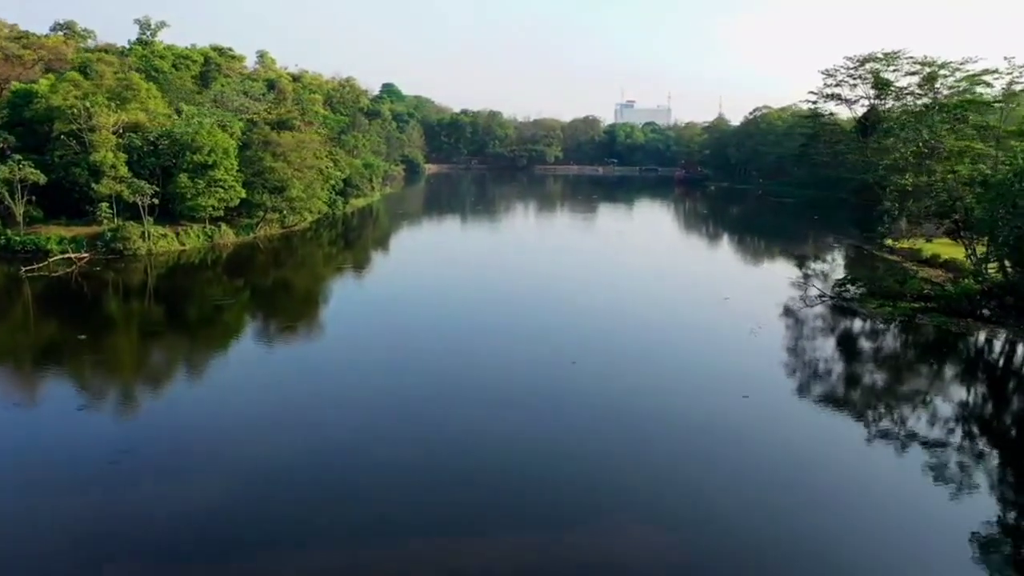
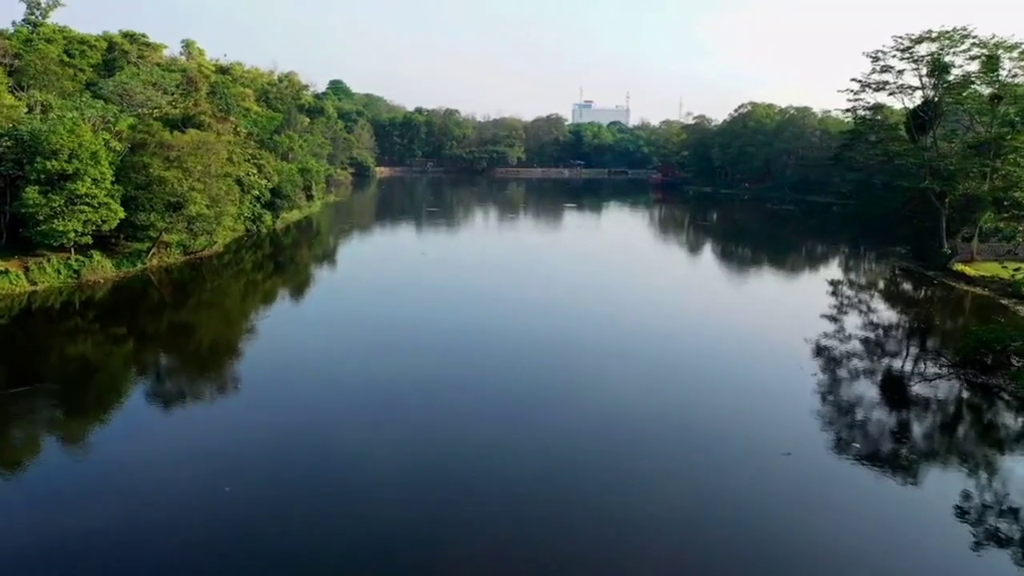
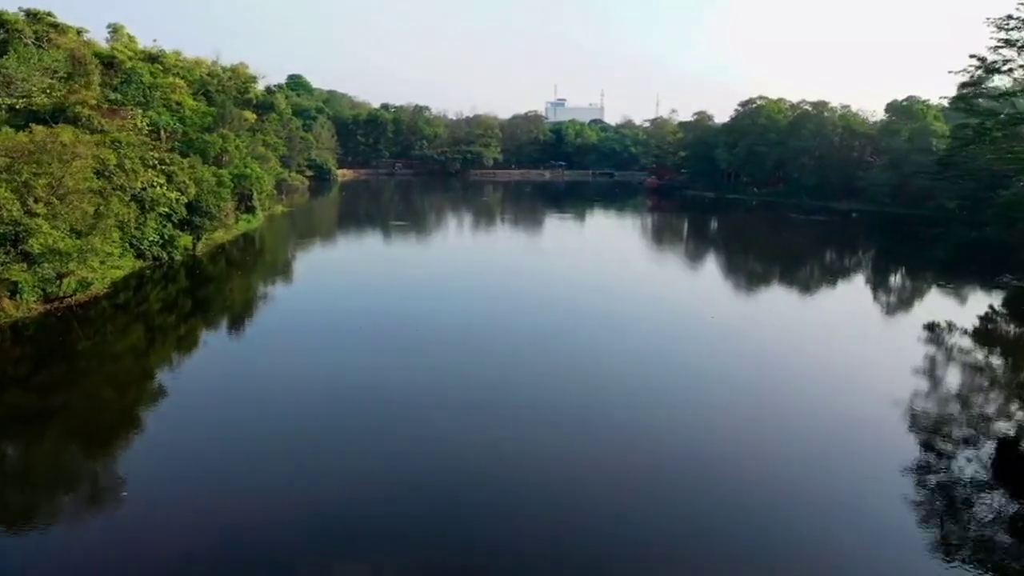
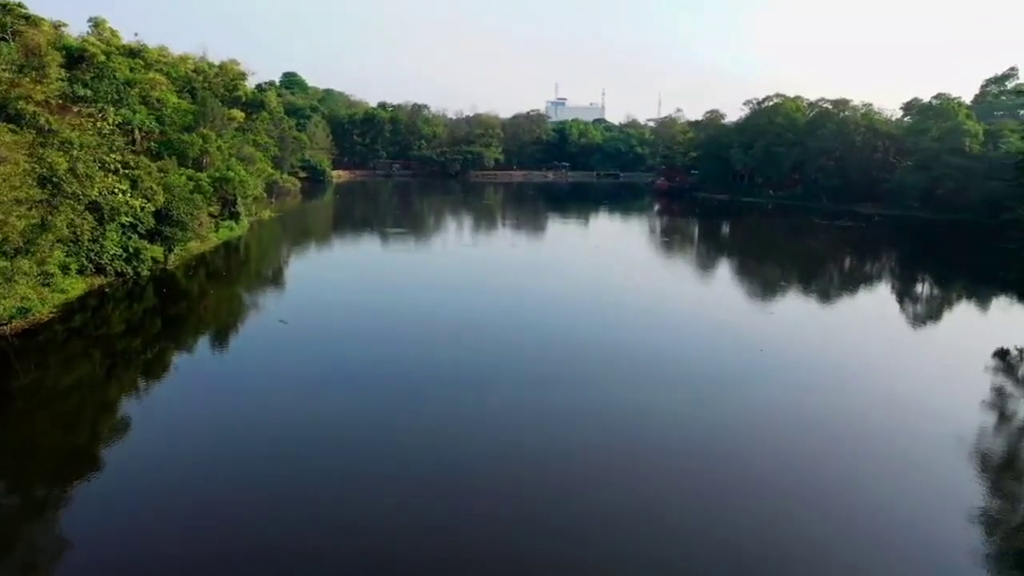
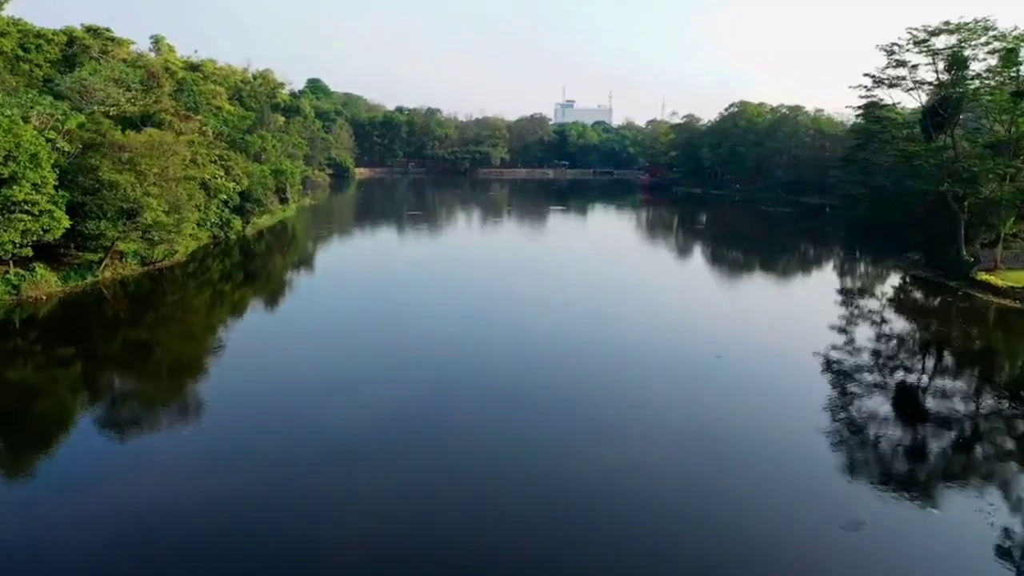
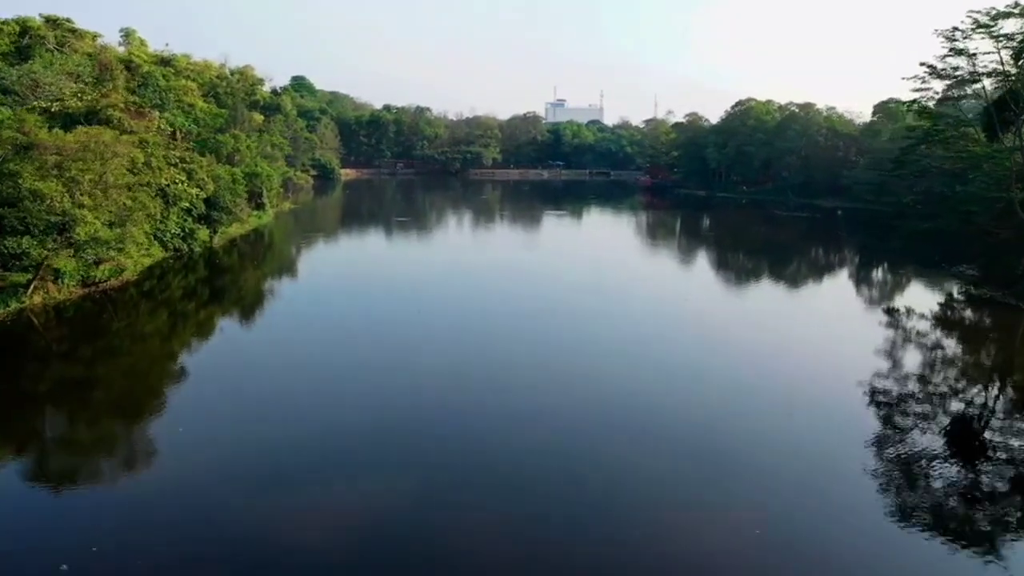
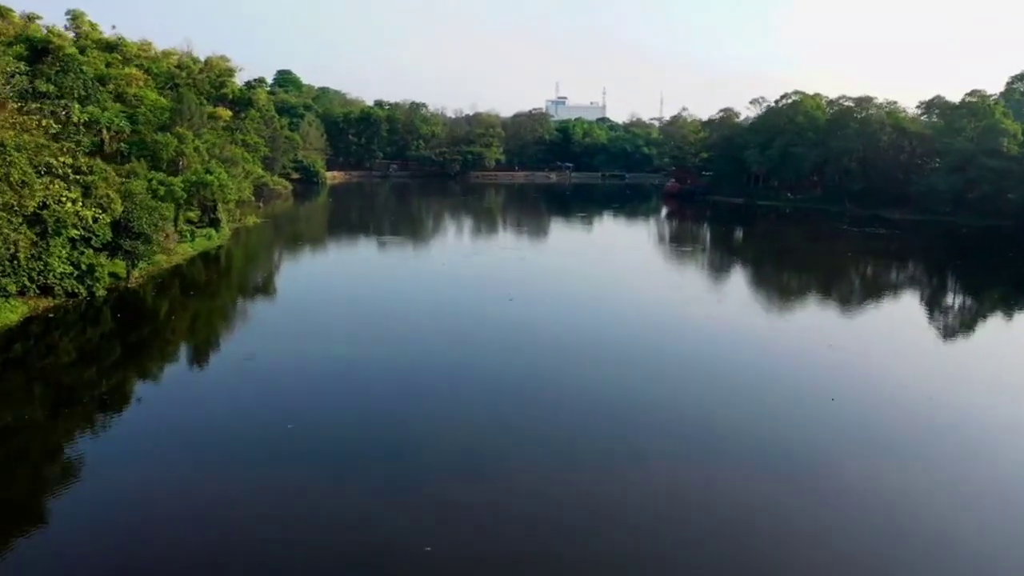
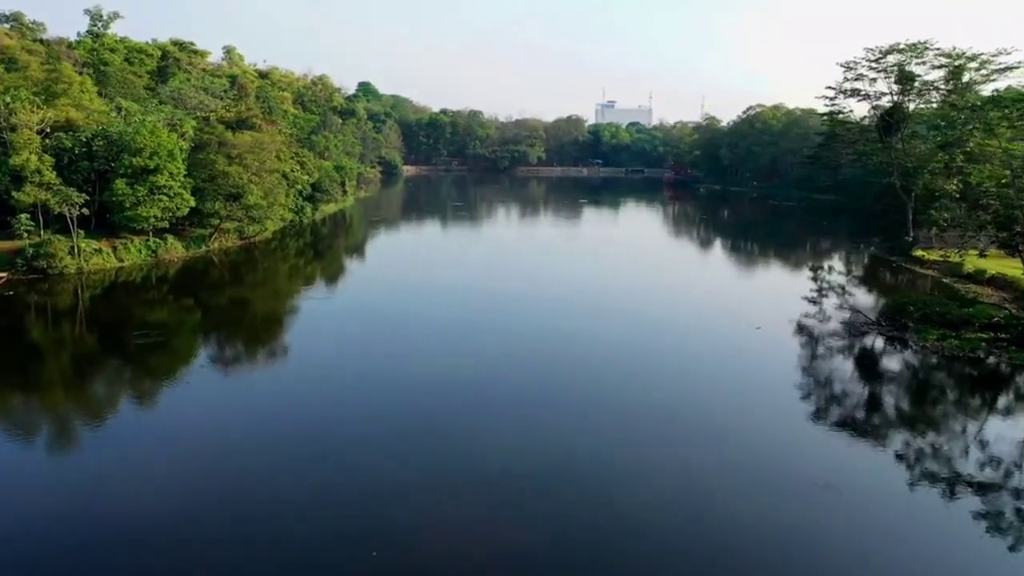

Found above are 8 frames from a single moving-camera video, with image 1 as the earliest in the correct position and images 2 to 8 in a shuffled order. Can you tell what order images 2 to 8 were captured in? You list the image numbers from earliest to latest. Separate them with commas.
8, 2, 5, 6, 3, 4, 7
